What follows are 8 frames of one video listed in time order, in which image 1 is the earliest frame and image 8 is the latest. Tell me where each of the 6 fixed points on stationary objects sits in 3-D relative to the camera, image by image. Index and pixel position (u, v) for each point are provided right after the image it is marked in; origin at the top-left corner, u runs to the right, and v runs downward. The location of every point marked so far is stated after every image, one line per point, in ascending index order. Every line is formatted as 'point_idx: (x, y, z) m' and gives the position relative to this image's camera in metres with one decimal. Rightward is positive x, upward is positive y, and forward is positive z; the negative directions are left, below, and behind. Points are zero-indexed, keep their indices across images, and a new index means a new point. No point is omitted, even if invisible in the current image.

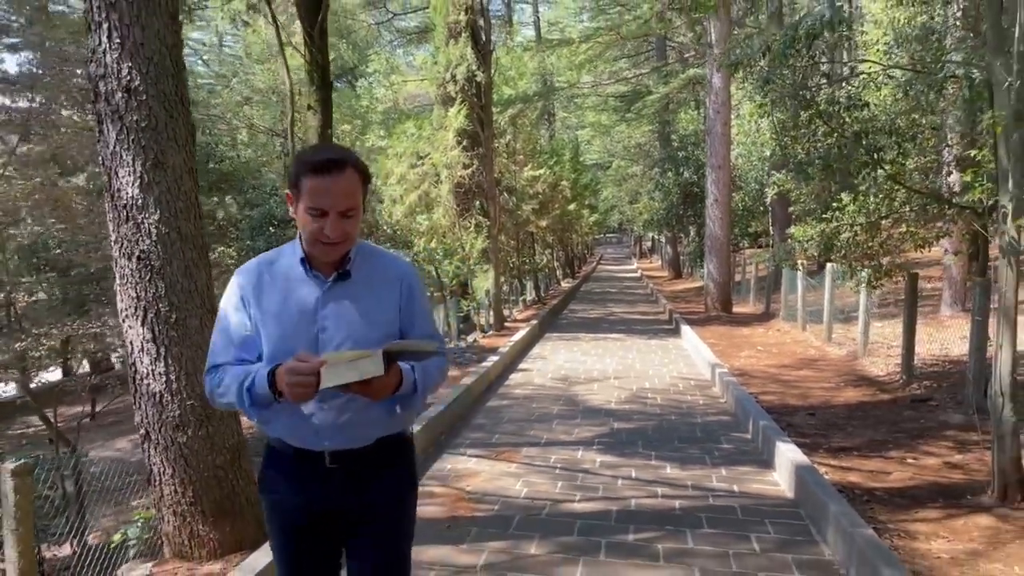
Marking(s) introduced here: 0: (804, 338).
0: (+4.7, -0.8, +13.6) m
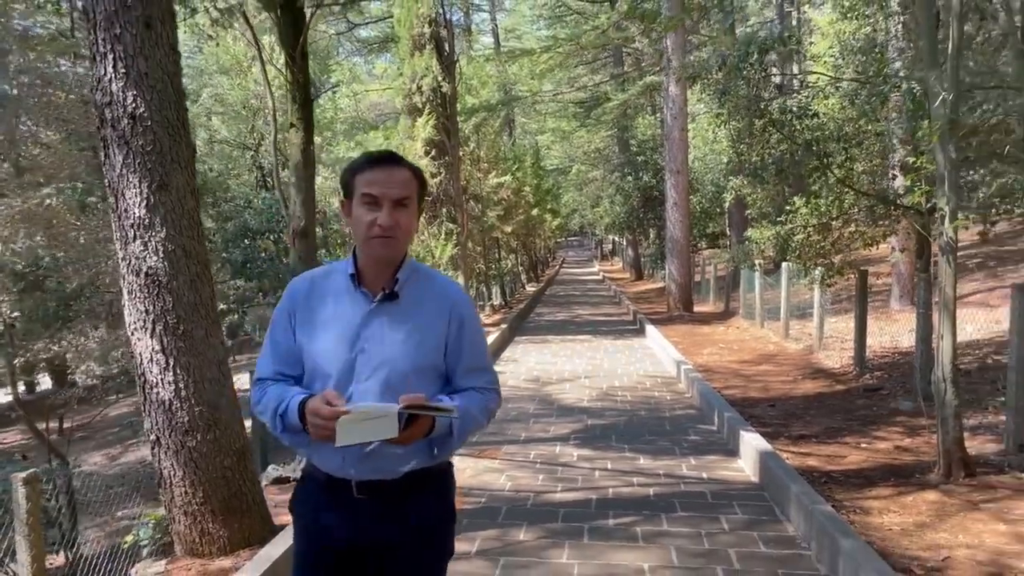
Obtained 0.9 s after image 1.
0: (+4.2, -0.8, +14.2) m
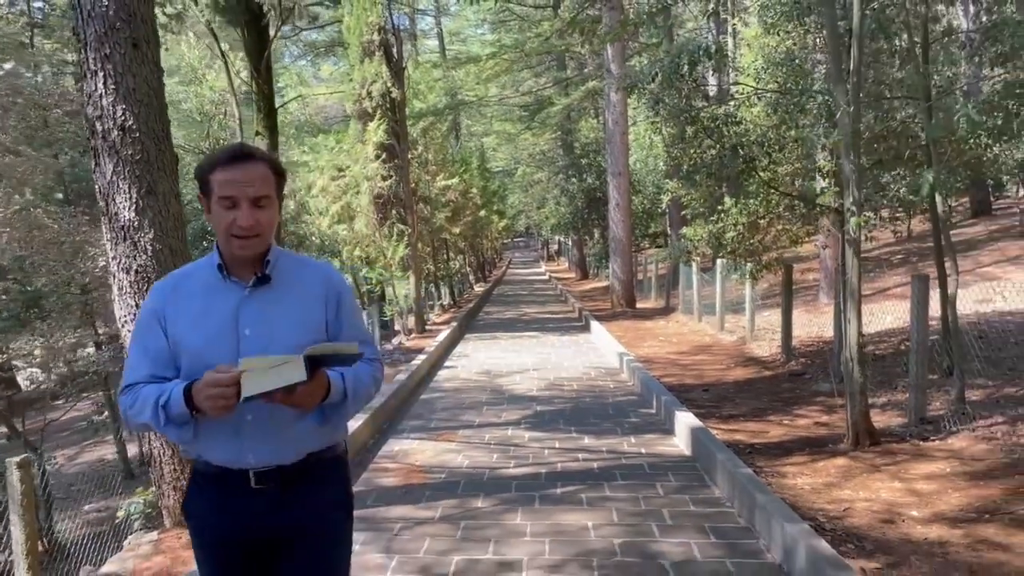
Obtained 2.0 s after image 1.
0: (+3.3, -0.7, +15.0) m
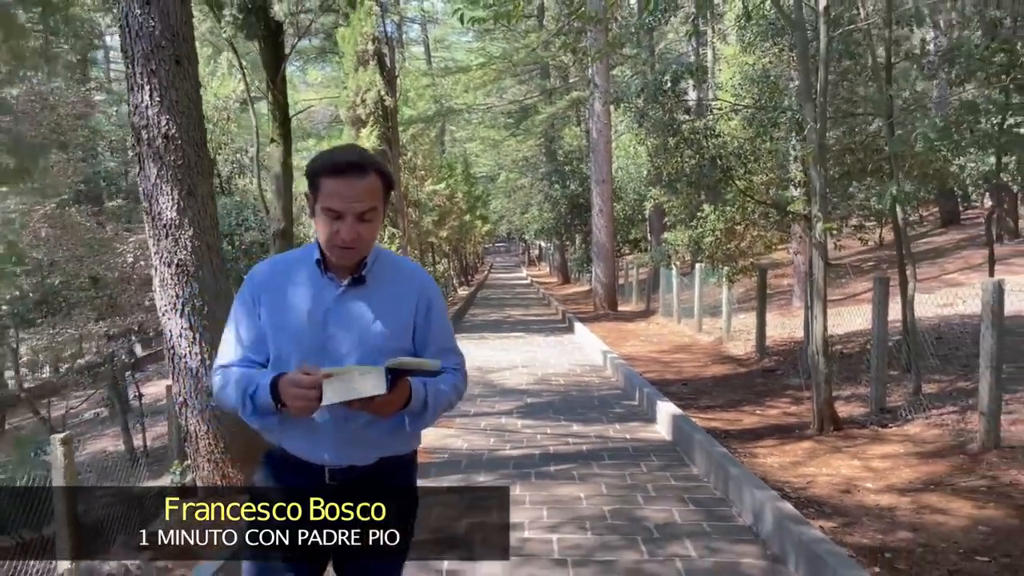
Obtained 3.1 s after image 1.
0: (+3.1, -0.7, +15.6) m
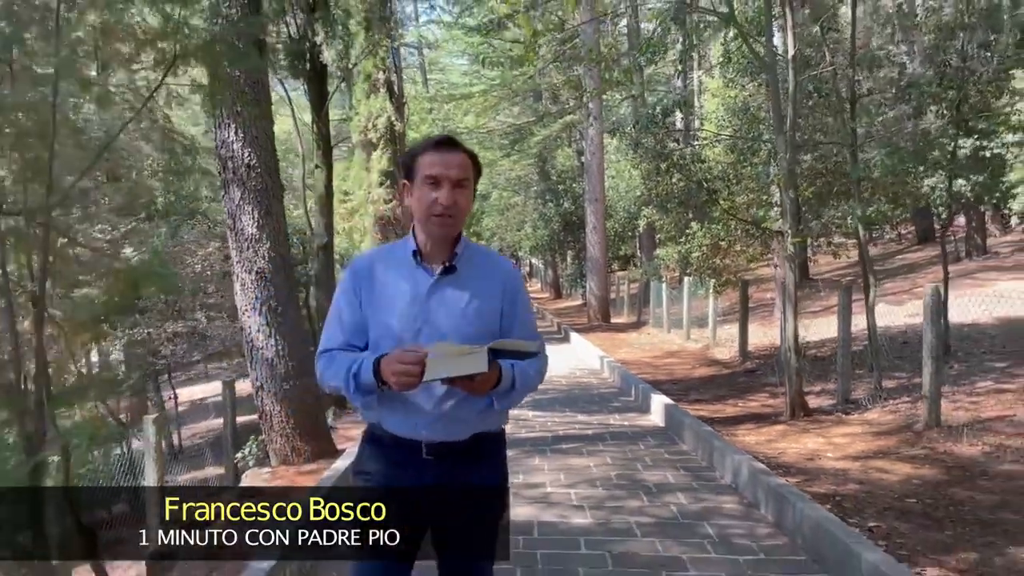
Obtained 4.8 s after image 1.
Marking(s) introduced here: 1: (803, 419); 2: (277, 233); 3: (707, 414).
0: (+3.1, -1.0, +16.8) m
1: (+2.8, -1.3, +8.2) m
2: (-1.8, +0.4, +6.6) m
3: (+2.0, -1.3, +8.6) m
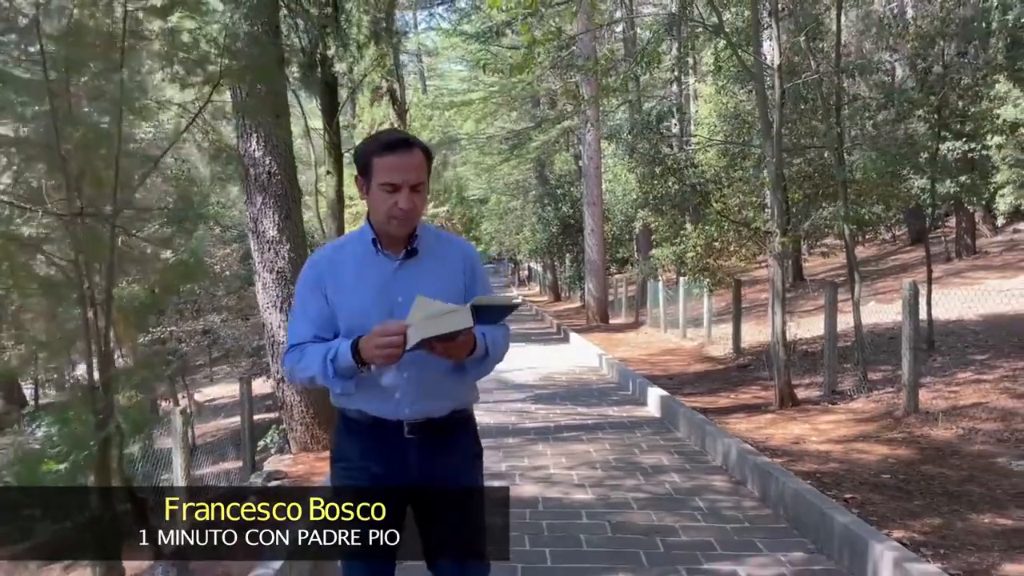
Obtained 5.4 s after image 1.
0: (+3.1, -1.0, +17.3) m
1: (+2.9, -1.2, +8.7) m
2: (-1.8, +0.4, +7.1) m
3: (+2.0, -1.3, +9.1) m
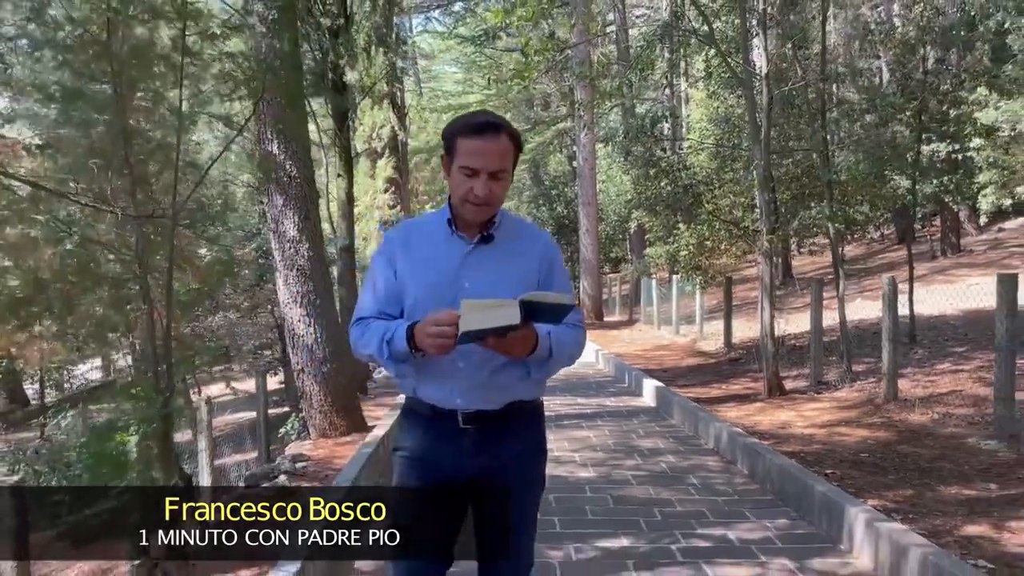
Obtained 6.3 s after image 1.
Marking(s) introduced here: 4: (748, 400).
0: (+3.1, -0.9, +17.8) m
1: (+2.9, -1.2, +9.2) m
2: (-1.7, +0.5, +7.5) m
3: (+2.1, -1.2, +9.6) m
4: (+2.6, -1.2, +9.3) m
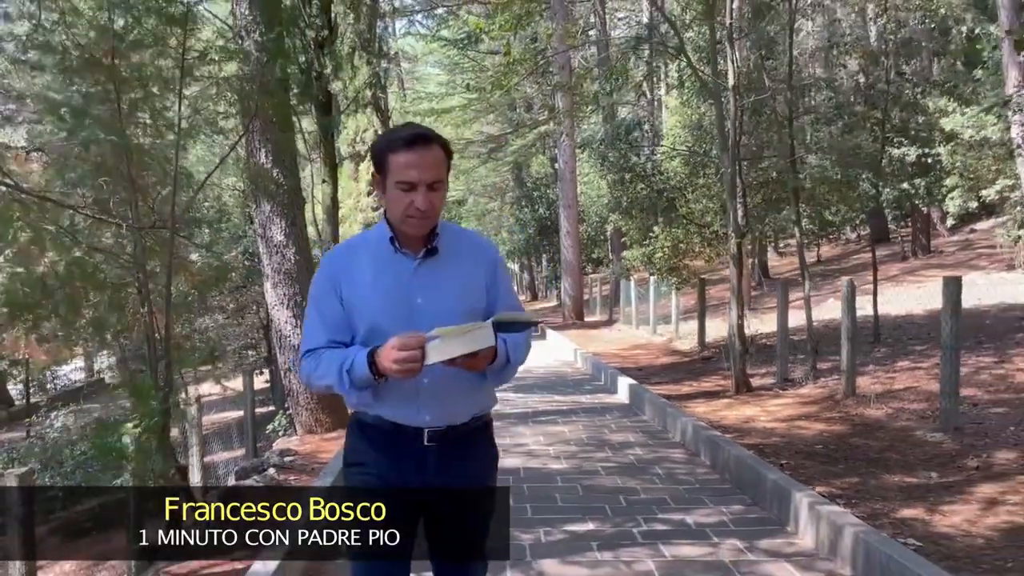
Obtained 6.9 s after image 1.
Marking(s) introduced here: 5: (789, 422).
0: (+2.7, -1.0, +18.2) m
1: (+2.7, -1.2, +9.6) m
2: (-2.0, +0.4, +7.9) m
3: (+1.8, -1.2, +10.0) m
4: (+2.4, -1.2, +9.7) m
5: (+2.6, -1.2, +7.8) m
